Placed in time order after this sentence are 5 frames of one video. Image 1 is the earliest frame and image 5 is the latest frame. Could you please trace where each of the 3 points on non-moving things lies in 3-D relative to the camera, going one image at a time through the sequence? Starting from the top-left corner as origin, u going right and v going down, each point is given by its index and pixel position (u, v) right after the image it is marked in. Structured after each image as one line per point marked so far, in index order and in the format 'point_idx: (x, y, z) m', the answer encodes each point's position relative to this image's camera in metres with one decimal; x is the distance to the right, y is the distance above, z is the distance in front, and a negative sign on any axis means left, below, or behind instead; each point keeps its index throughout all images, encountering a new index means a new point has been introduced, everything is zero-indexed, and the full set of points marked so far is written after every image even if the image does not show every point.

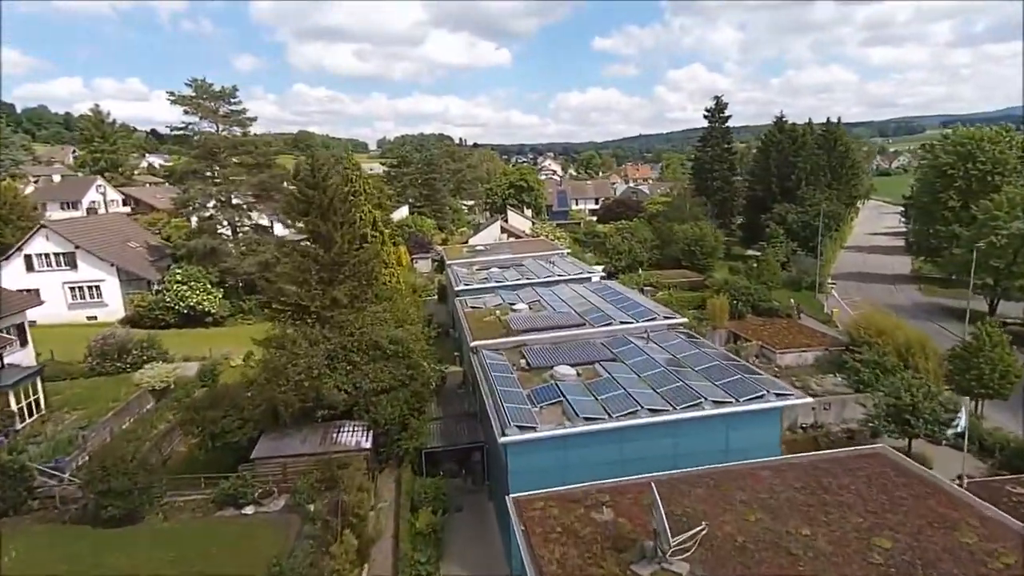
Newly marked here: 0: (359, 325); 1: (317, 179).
0: (-4.1, -1.0, +15.2) m
1: (-5.8, +3.2, +16.9) m
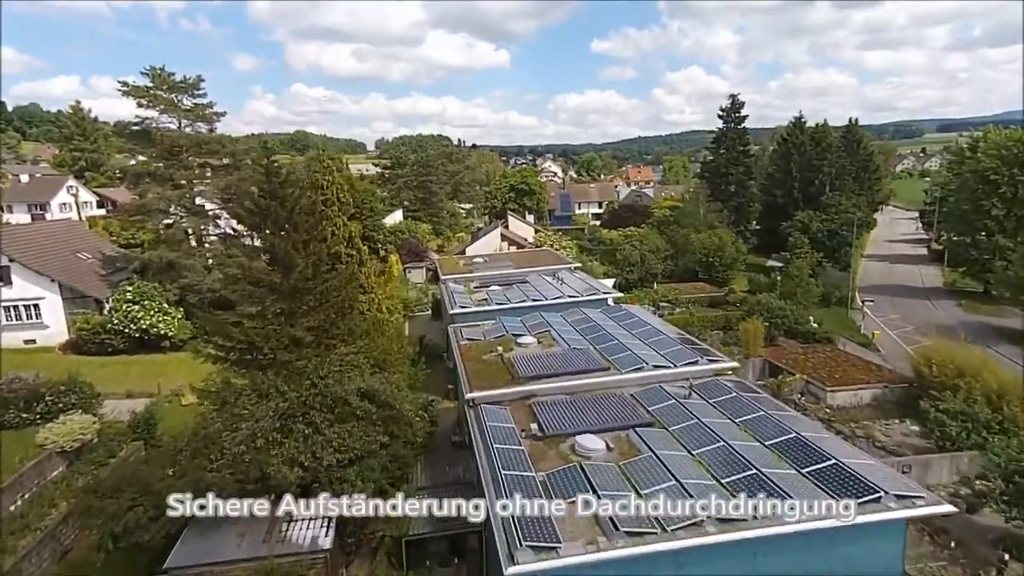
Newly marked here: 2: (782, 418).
0: (-3.9, -1.8, +11.8) m
1: (-5.7, +2.4, +13.5) m
2: (+5.2, -2.5, +10.9) m
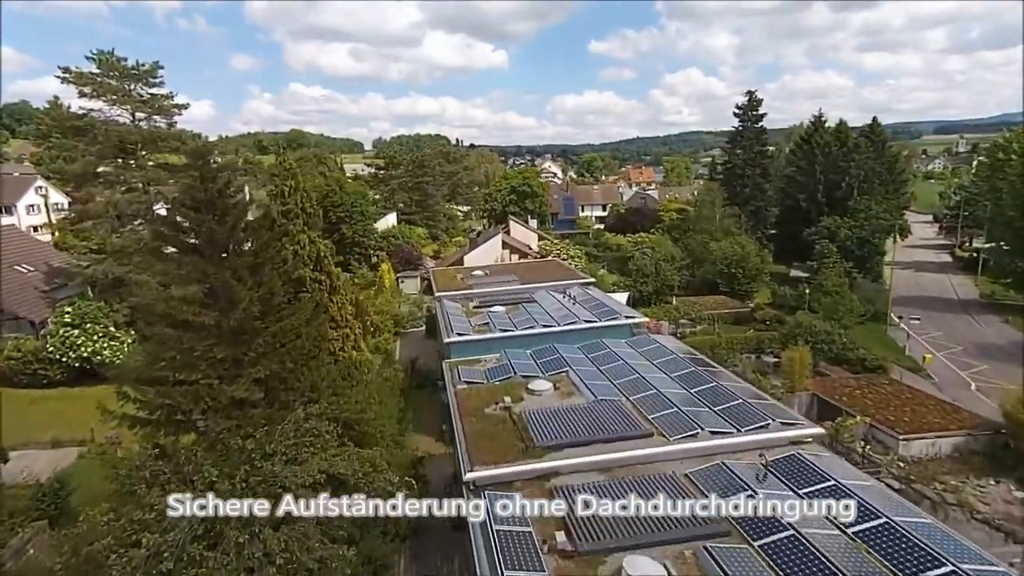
0: (-3.7, -2.5, +8.6) m
1: (-5.4, +1.7, +10.3) m
2: (+5.4, -3.2, +7.7) m
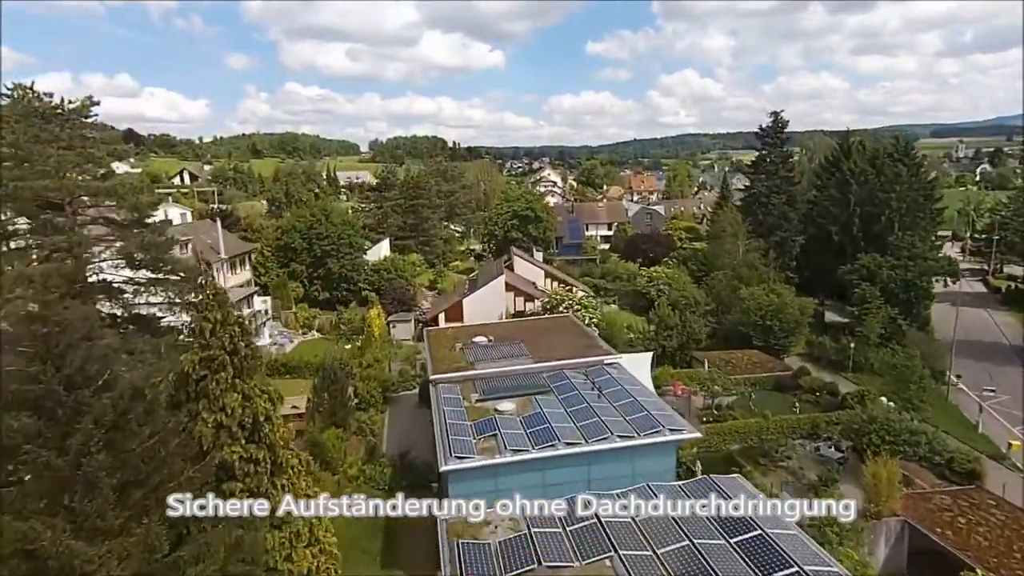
0: (-3.3, -5.1, +4.8) m
1: (-5.0, -0.9, +6.5) m
2: (+5.8, -5.8, +3.9) m
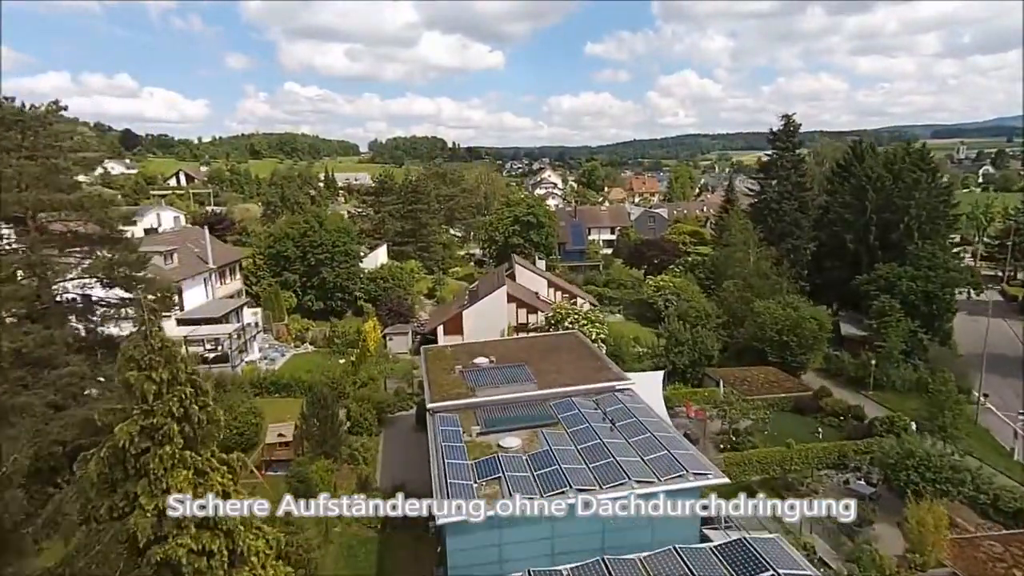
0: (-3.1, -5.7, +3.3) m
1: (-4.9, -1.5, +5.0) m
2: (+6.0, -6.5, +2.4) m
